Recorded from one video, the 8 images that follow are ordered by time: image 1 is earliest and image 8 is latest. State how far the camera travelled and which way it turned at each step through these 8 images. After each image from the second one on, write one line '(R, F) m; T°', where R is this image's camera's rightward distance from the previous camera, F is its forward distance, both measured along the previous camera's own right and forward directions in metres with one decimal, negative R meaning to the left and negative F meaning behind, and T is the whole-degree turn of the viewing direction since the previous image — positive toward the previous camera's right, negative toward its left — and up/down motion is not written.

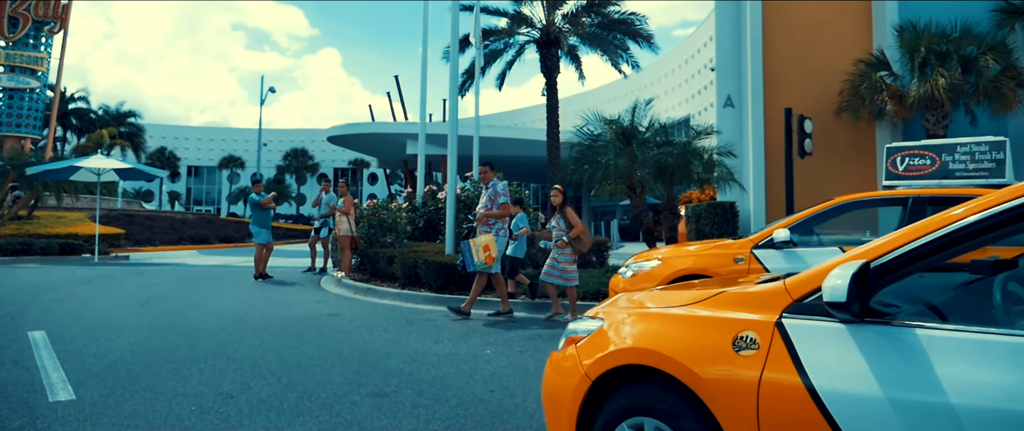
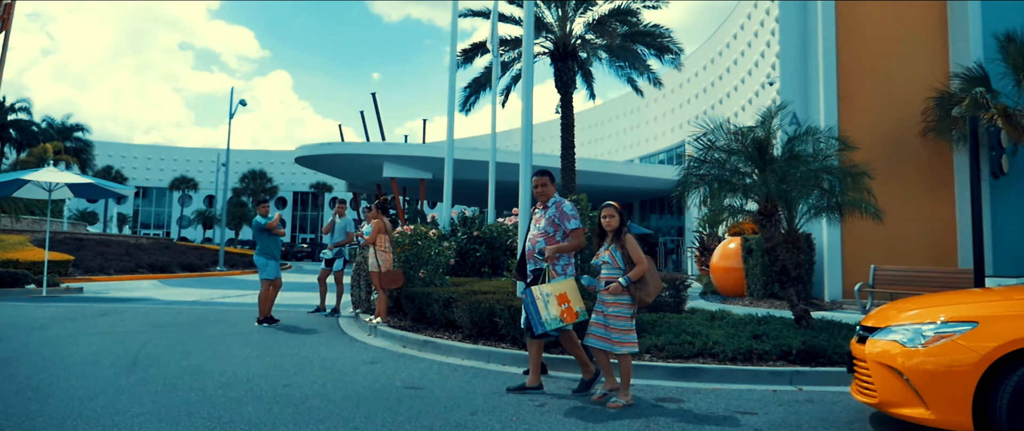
(-1.5, +2.3) m; +4°
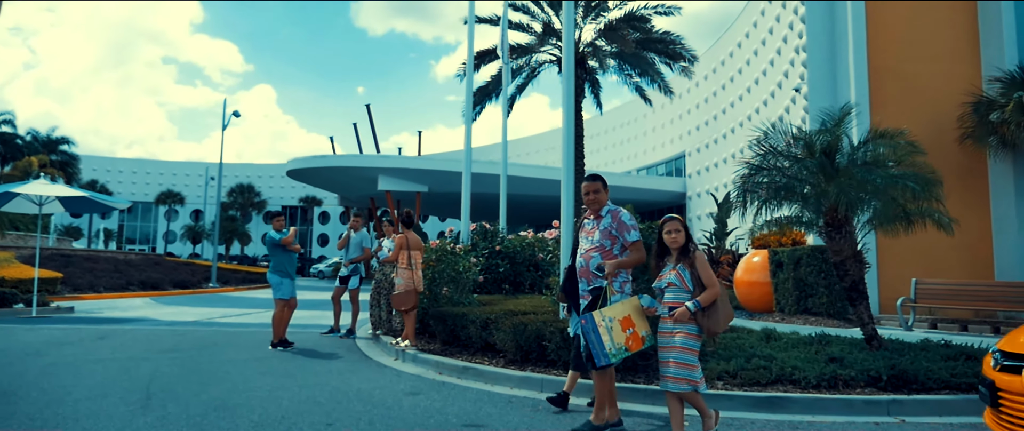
(-0.6, +0.7) m; +1°
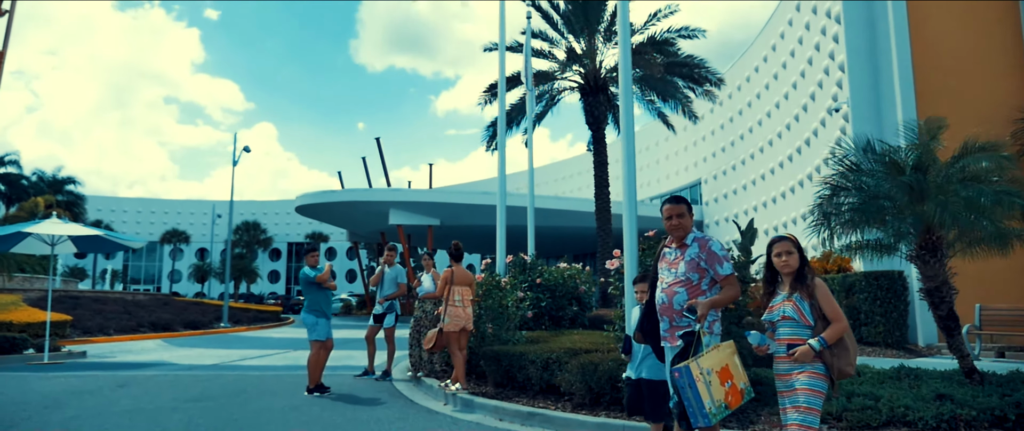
(-0.5, +0.6) m; 0°
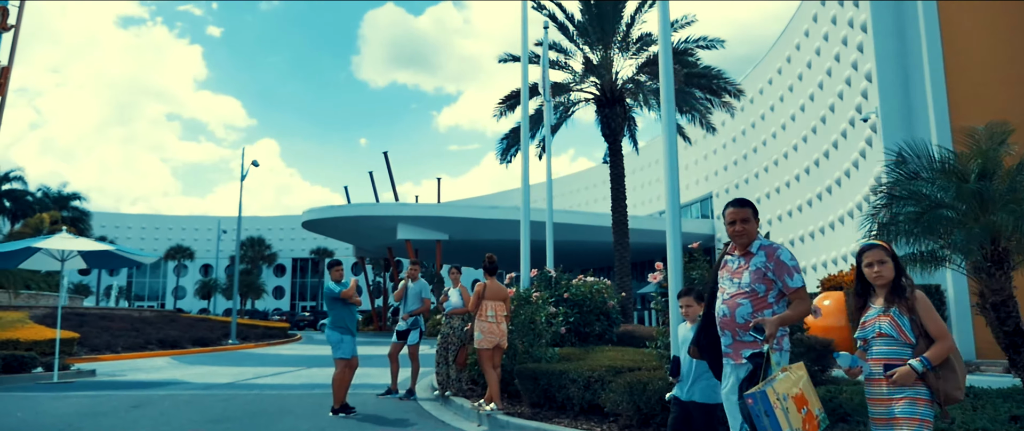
(-0.3, +0.3) m; 0°
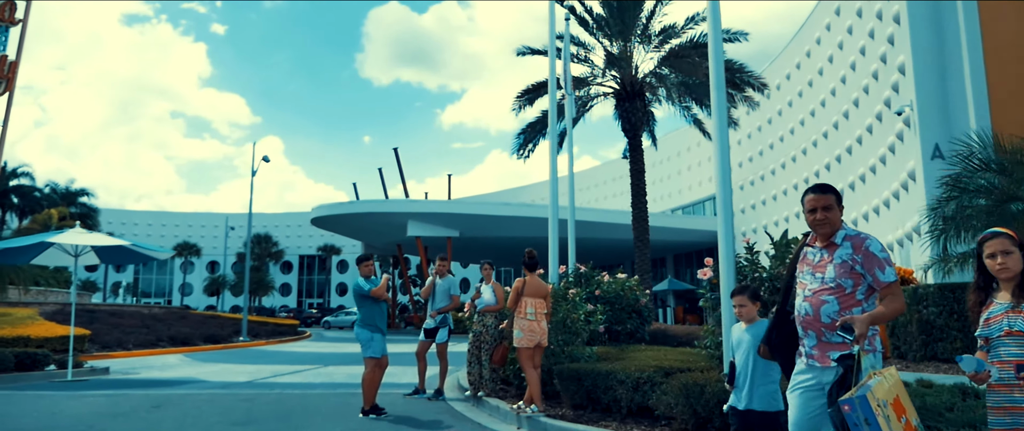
(-0.3, +0.3) m; 0°
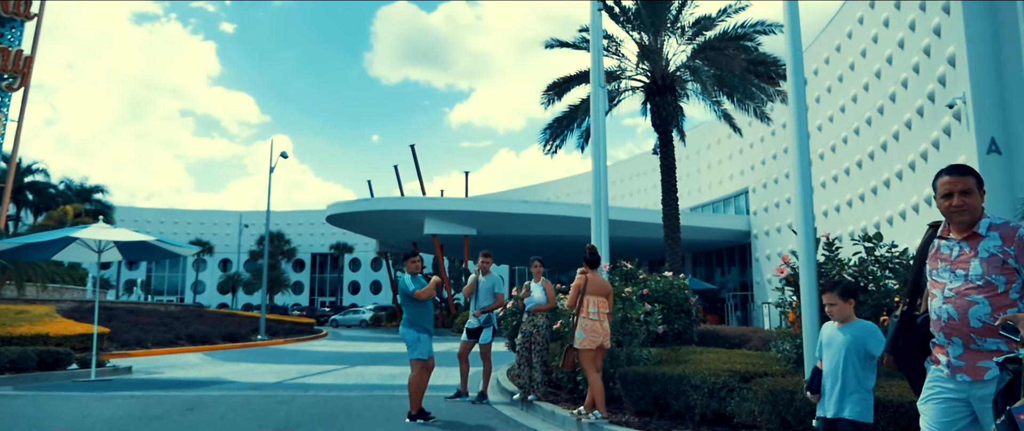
(-0.5, +0.4) m; -1°
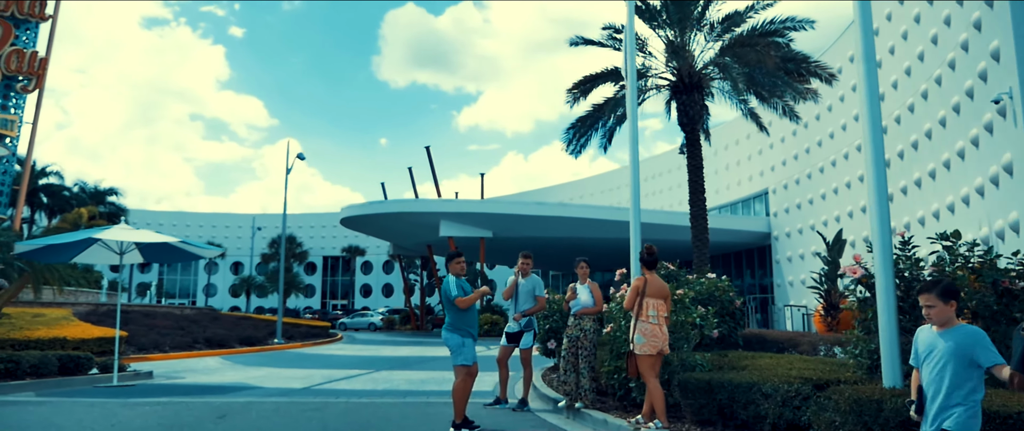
(-0.4, +0.4) m; -1°
